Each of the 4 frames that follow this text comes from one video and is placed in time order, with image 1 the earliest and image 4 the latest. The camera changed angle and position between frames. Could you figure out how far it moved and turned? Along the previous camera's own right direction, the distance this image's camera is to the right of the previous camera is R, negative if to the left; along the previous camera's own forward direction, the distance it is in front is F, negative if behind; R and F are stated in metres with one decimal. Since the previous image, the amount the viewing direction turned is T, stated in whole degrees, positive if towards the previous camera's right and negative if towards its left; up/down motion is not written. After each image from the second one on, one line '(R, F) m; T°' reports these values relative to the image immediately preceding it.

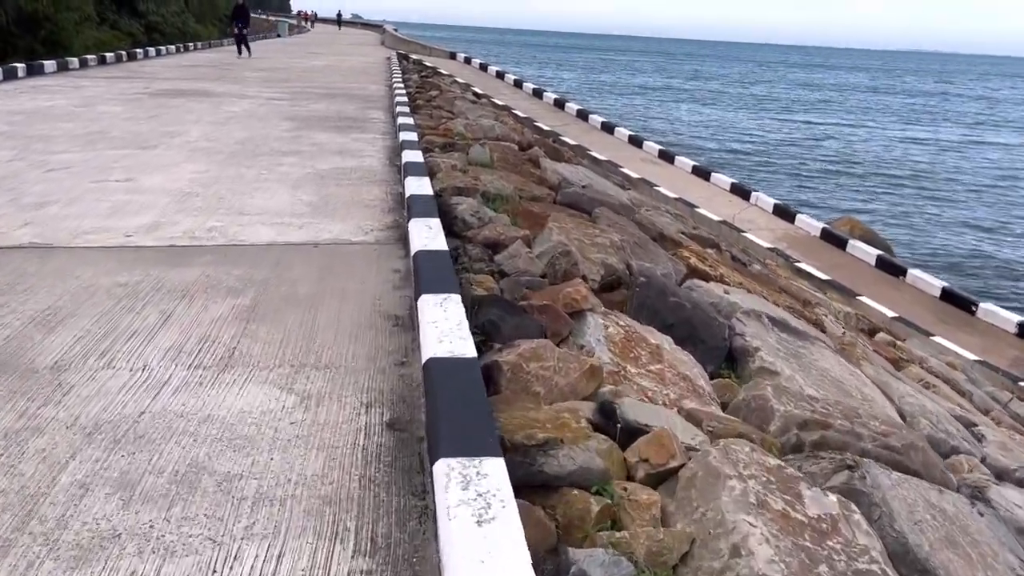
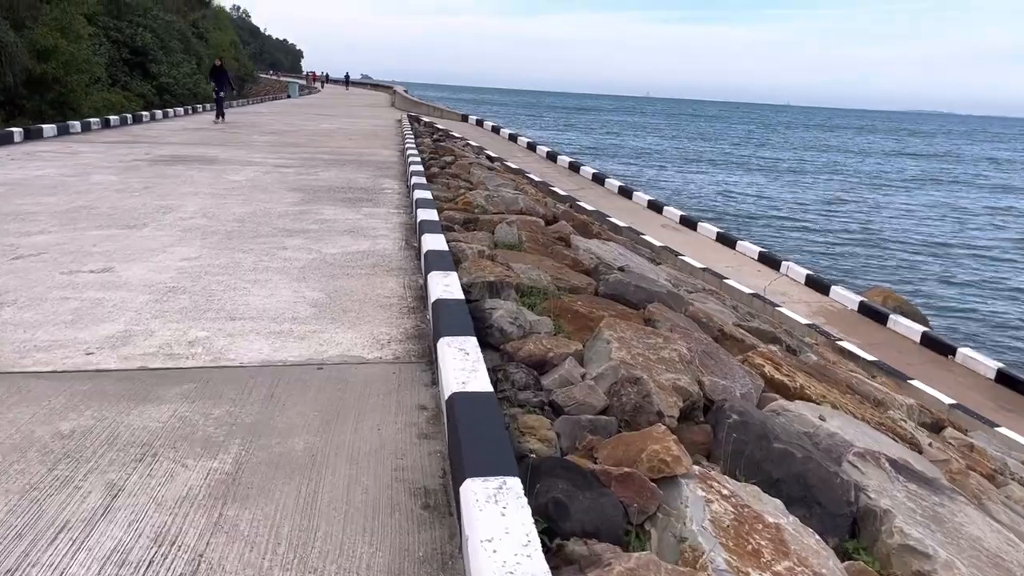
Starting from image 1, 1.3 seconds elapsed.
(-0.2, +1.0) m; 0°
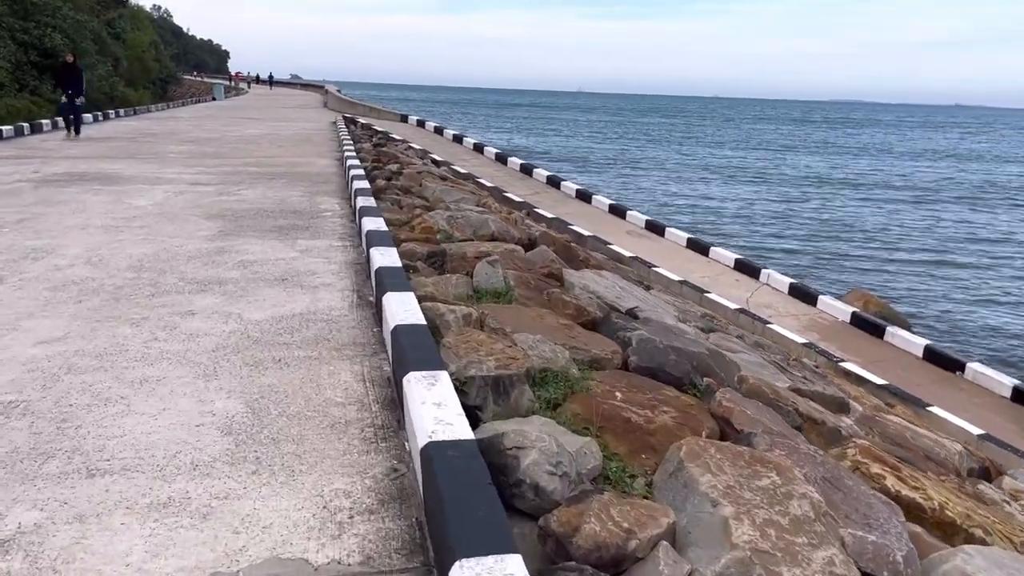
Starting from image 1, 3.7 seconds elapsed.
(-0.3, +1.7) m; +4°
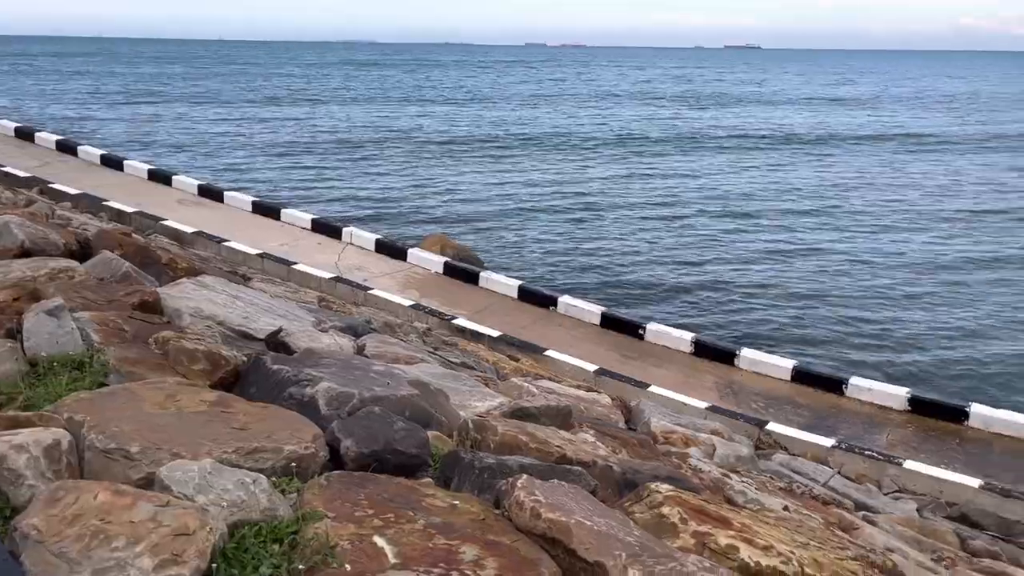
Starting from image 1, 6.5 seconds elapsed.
(-0.2, +1.7) m; +30°
